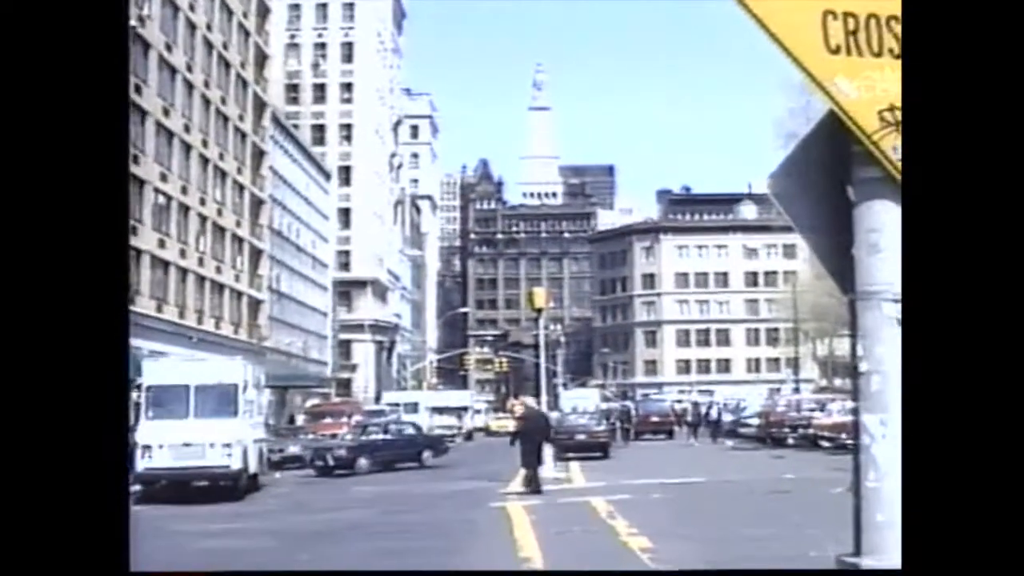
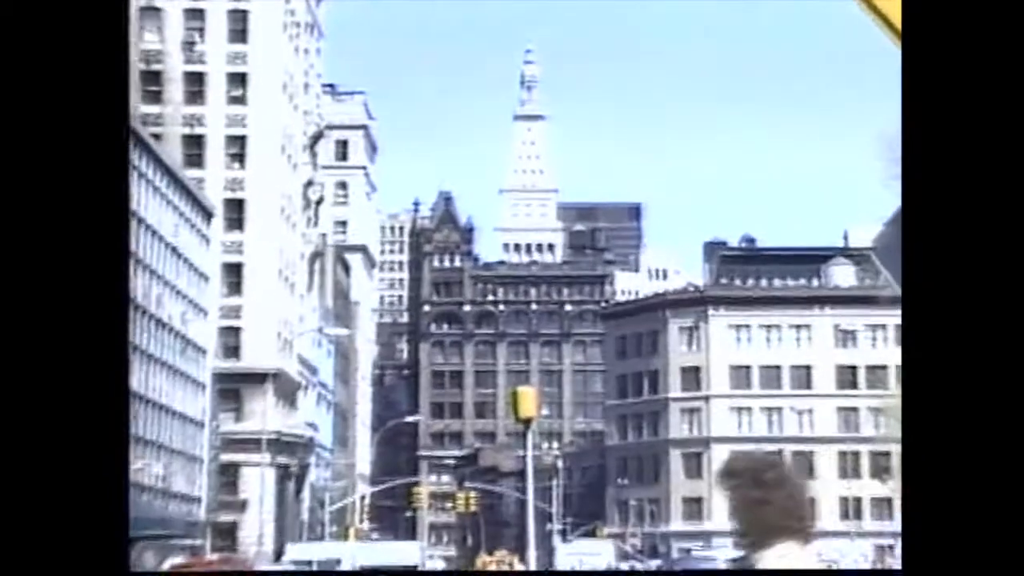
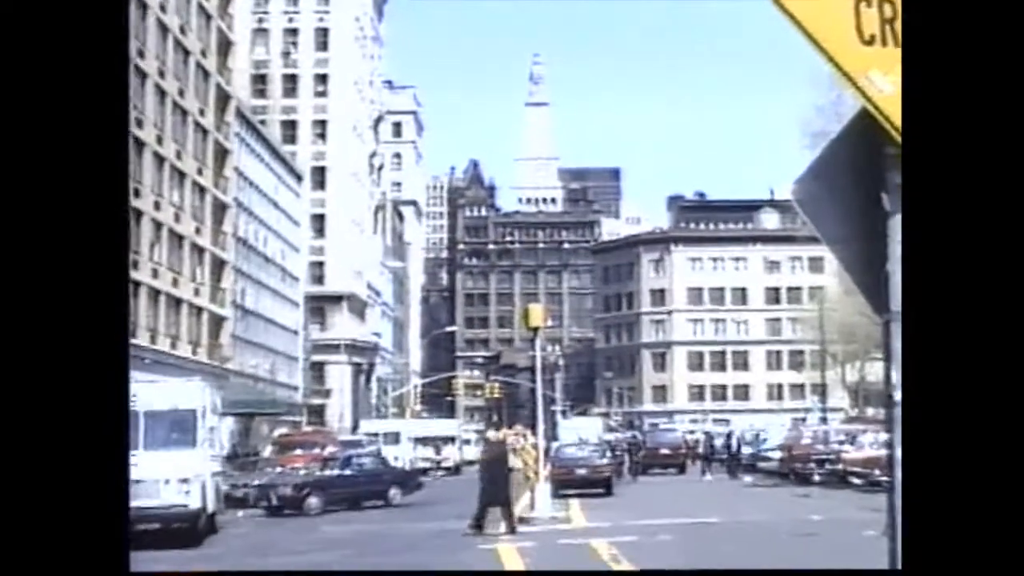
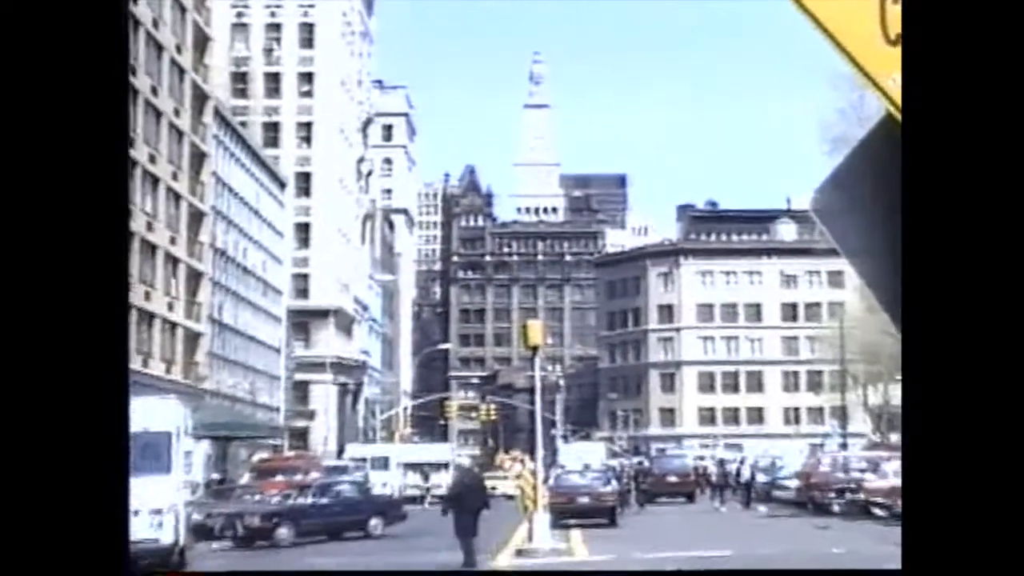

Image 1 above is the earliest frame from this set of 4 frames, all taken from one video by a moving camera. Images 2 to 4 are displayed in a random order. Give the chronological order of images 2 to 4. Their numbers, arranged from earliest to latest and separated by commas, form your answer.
3, 4, 2
